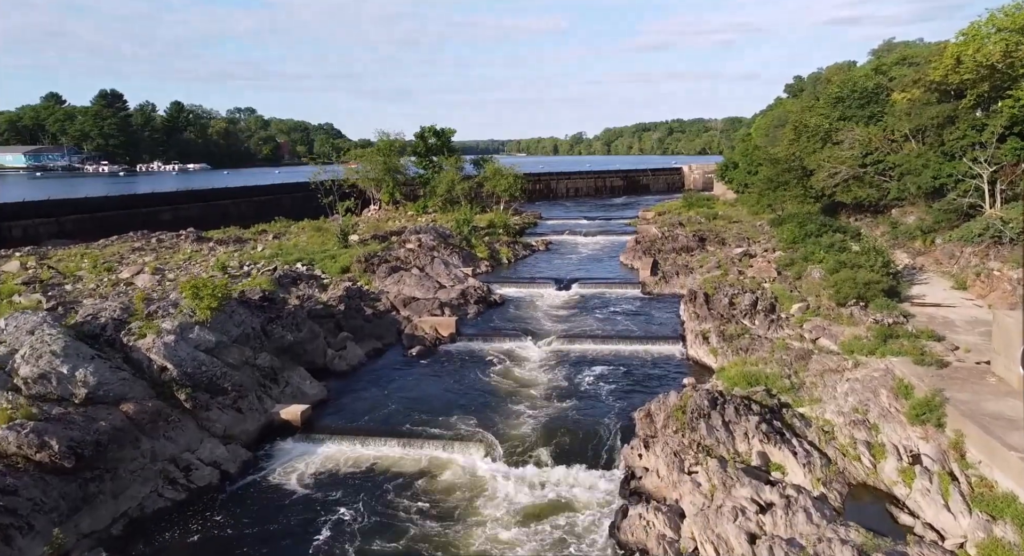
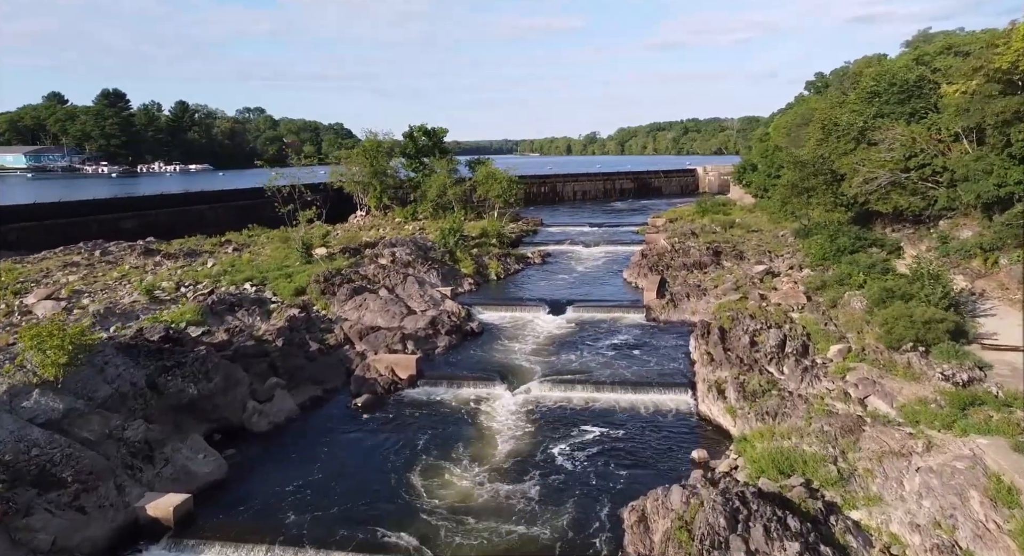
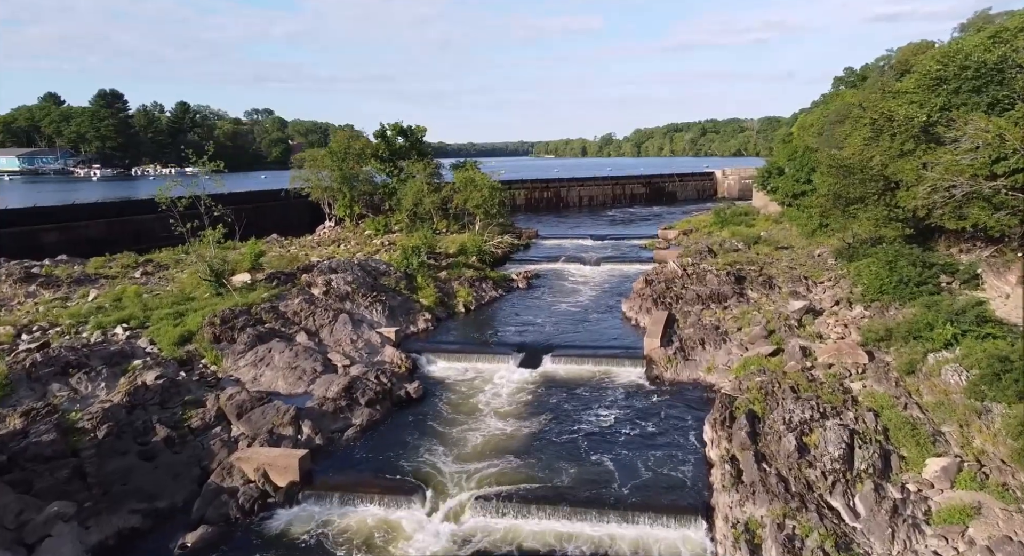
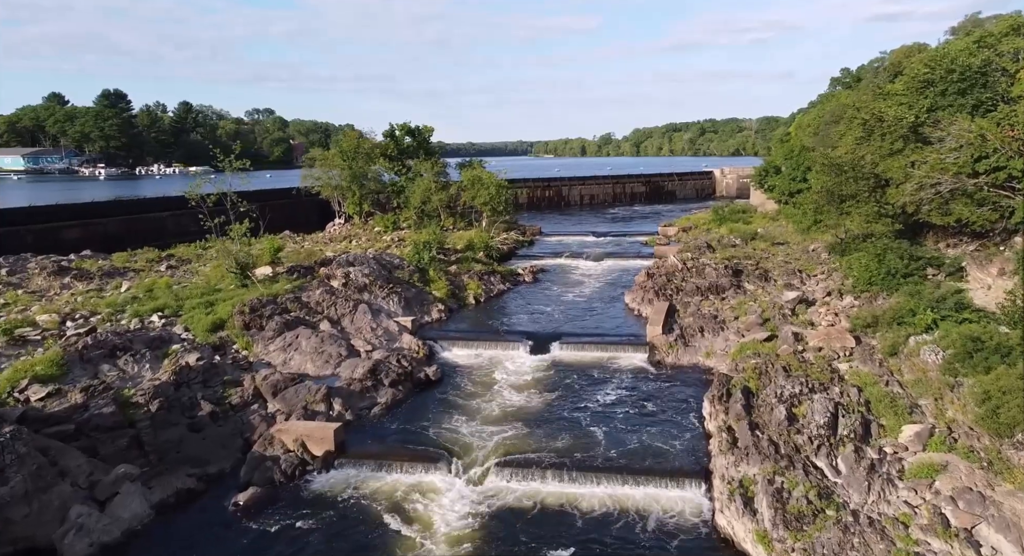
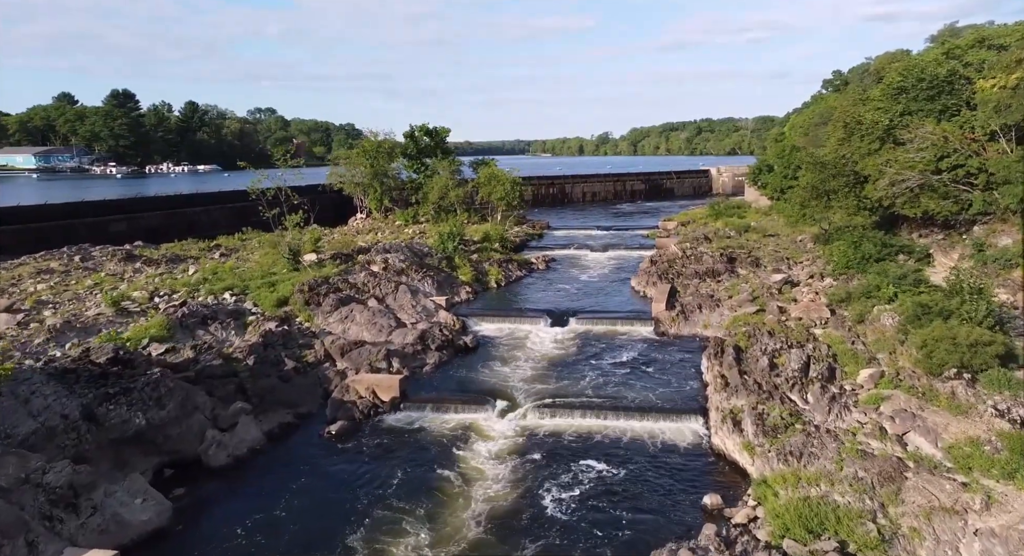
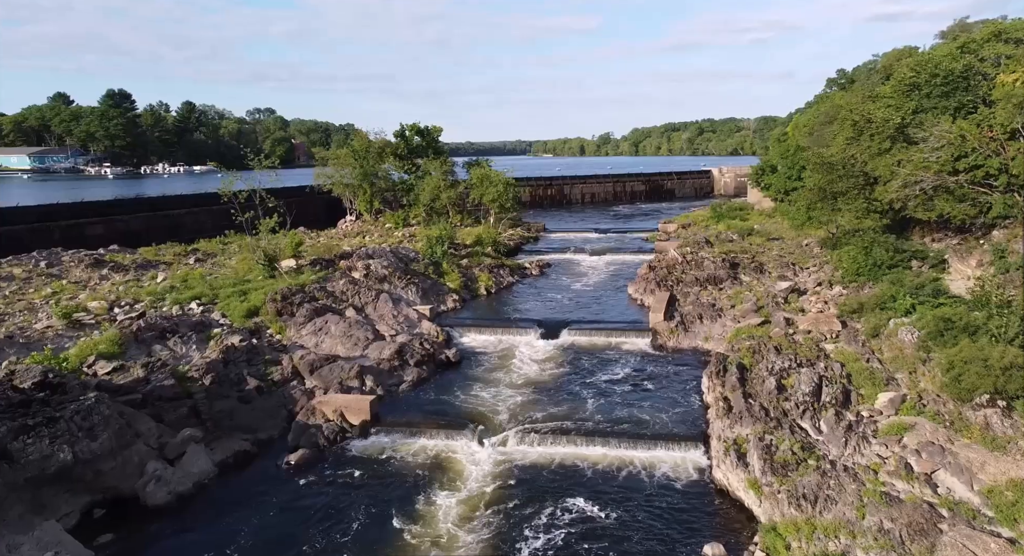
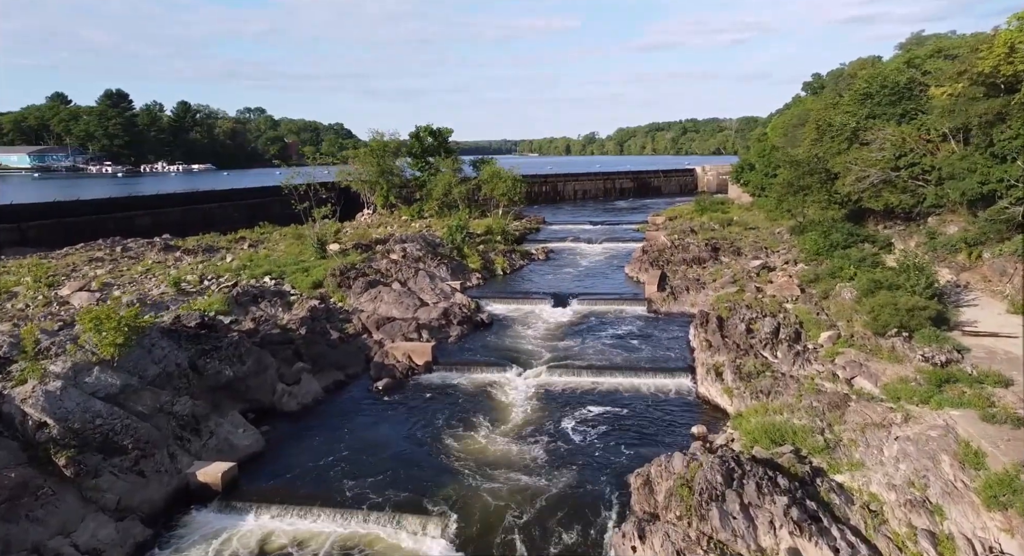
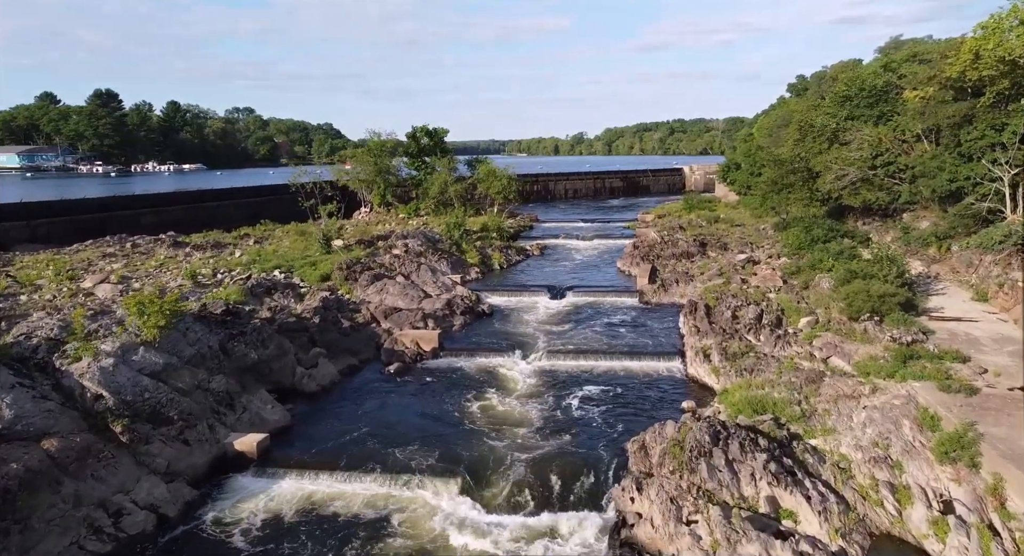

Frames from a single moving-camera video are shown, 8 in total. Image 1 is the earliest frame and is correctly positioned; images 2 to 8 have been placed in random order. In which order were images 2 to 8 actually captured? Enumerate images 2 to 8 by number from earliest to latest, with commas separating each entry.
8, 7, 2, 5, 6, 4, 3
